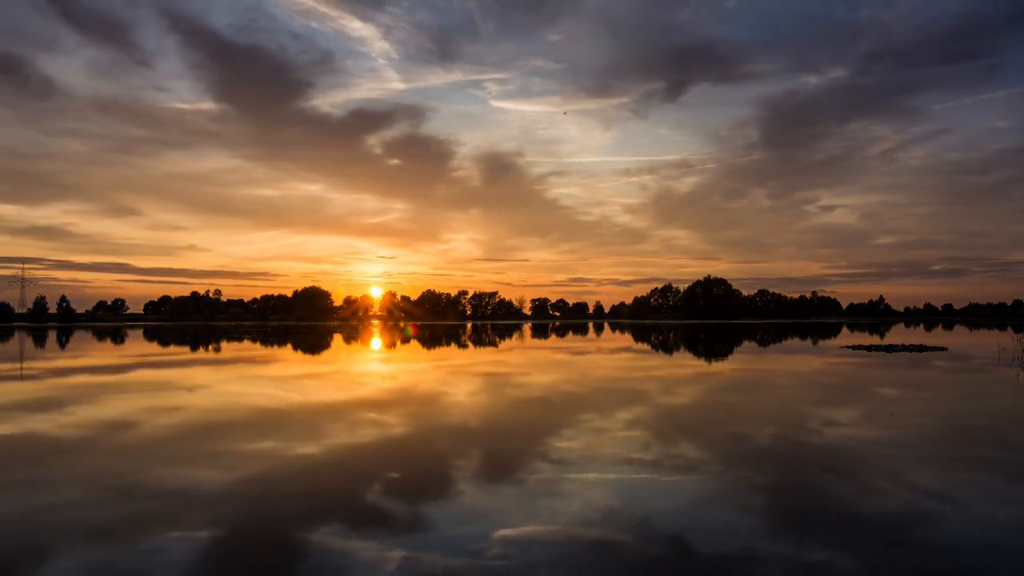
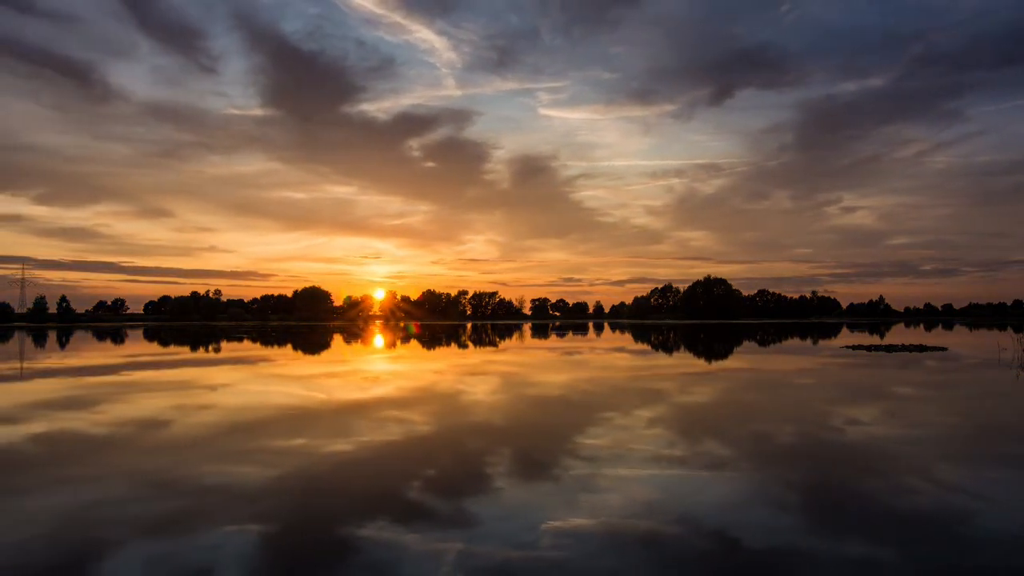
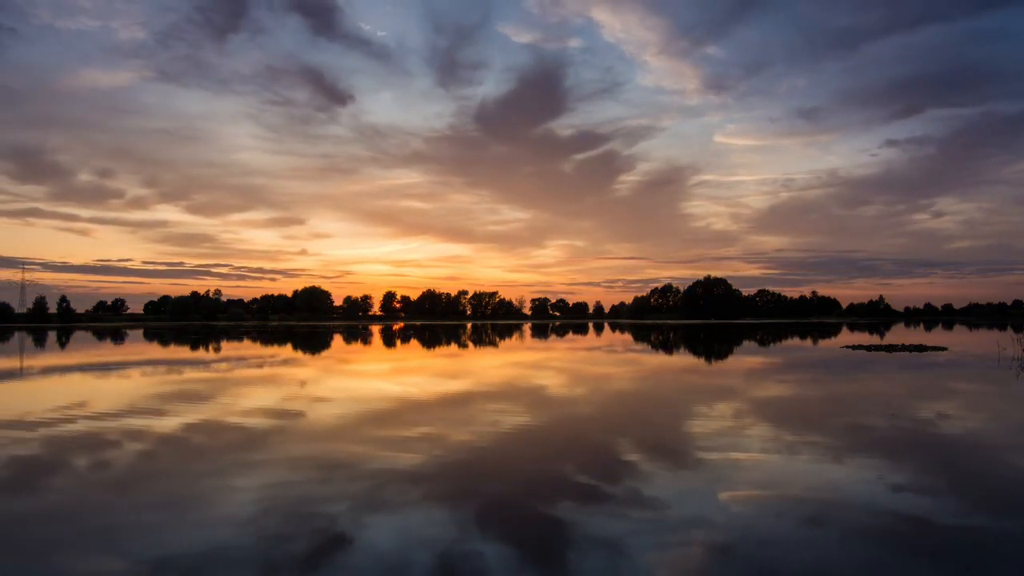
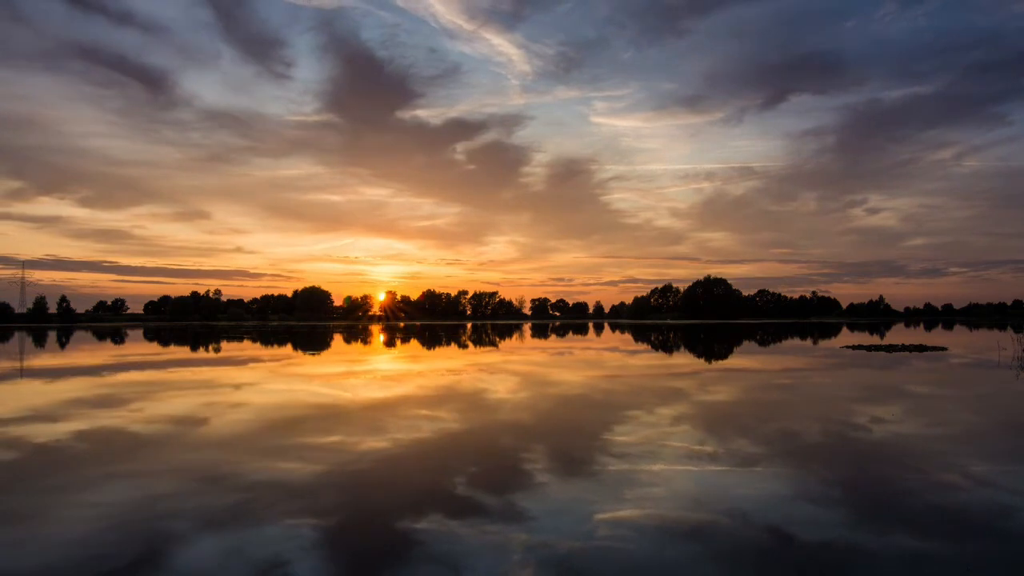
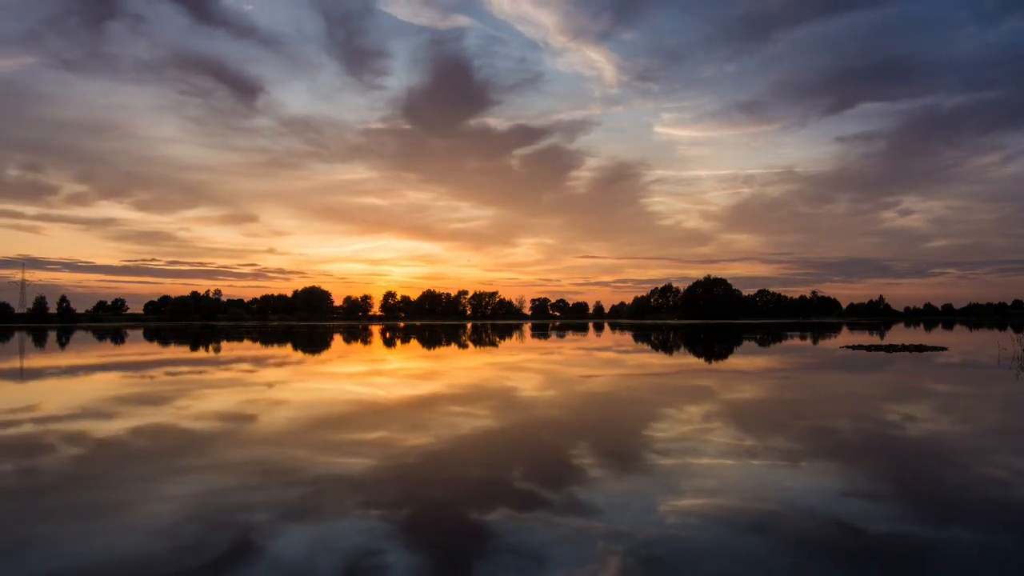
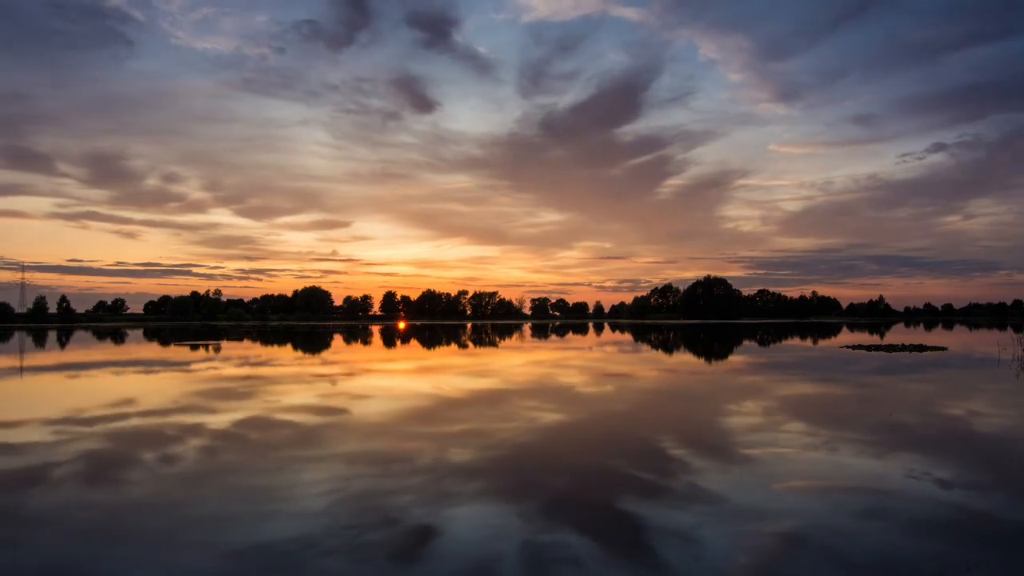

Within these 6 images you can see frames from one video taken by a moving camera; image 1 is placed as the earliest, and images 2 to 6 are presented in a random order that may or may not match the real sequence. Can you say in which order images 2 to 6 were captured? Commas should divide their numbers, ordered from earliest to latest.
2, 4, 5, 3, 6
